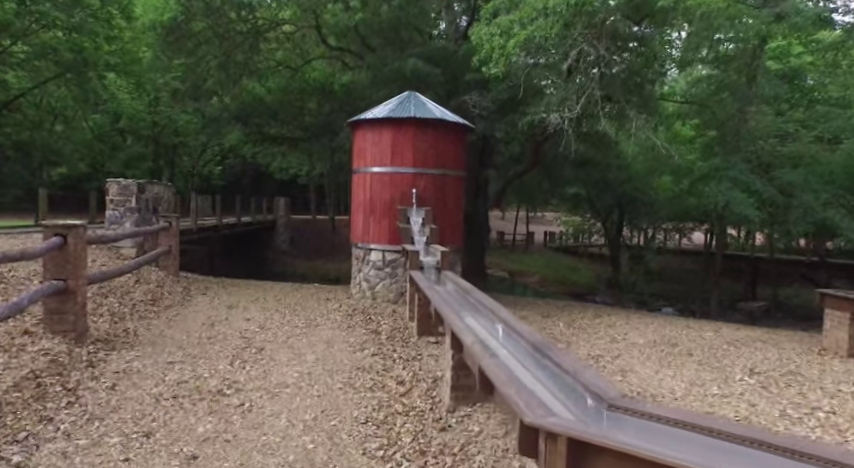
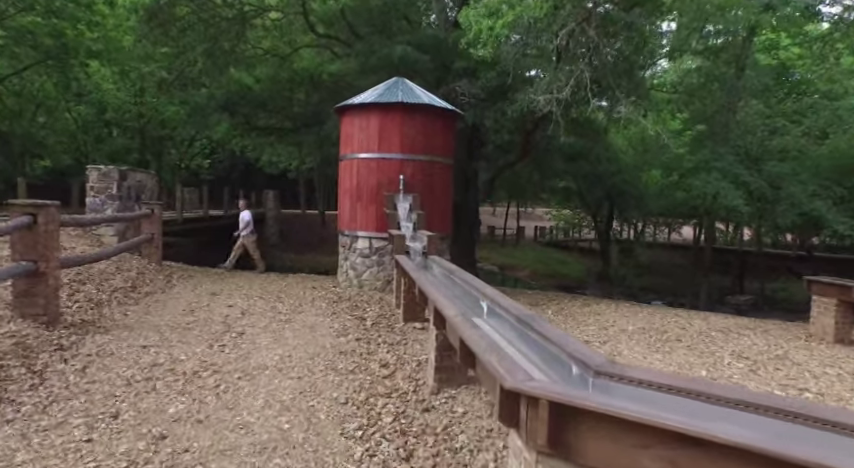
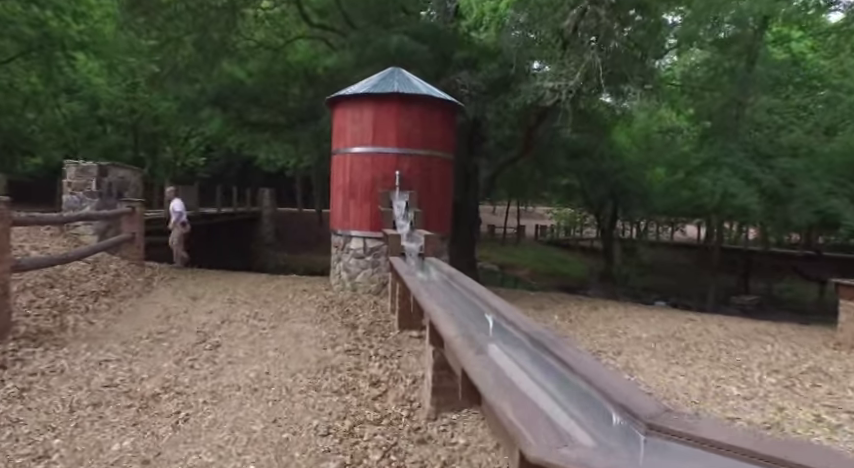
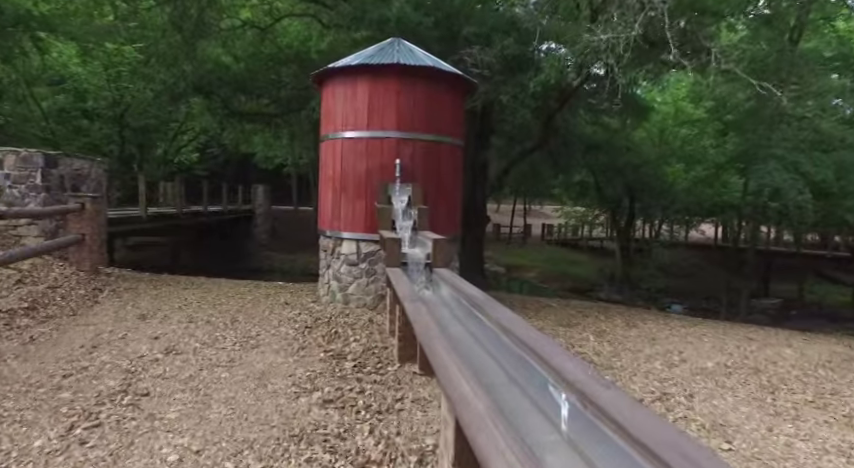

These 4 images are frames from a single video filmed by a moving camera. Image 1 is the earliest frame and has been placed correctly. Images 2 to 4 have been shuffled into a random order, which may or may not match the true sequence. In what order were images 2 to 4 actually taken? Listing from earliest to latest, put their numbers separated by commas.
2, 3, 4
